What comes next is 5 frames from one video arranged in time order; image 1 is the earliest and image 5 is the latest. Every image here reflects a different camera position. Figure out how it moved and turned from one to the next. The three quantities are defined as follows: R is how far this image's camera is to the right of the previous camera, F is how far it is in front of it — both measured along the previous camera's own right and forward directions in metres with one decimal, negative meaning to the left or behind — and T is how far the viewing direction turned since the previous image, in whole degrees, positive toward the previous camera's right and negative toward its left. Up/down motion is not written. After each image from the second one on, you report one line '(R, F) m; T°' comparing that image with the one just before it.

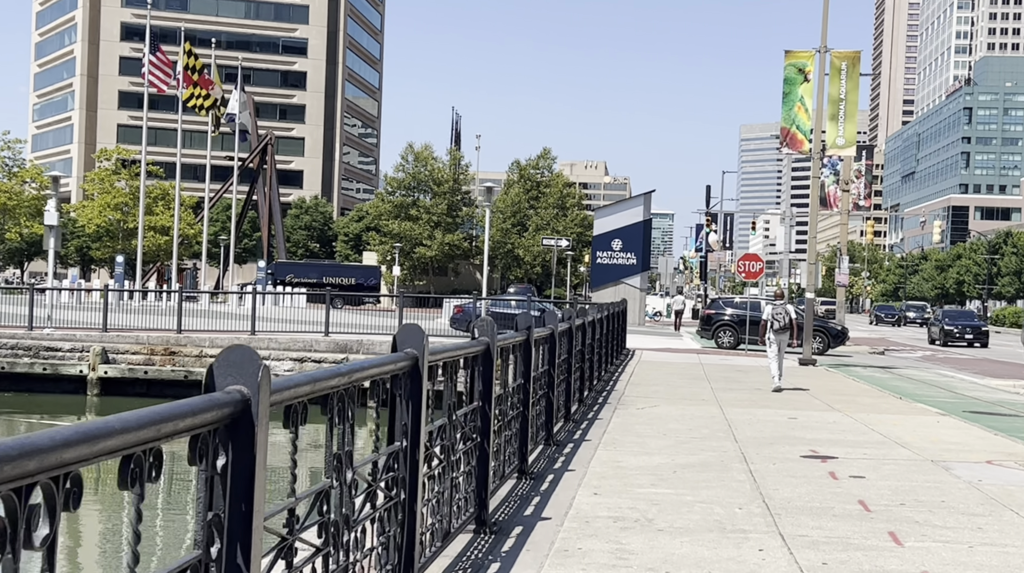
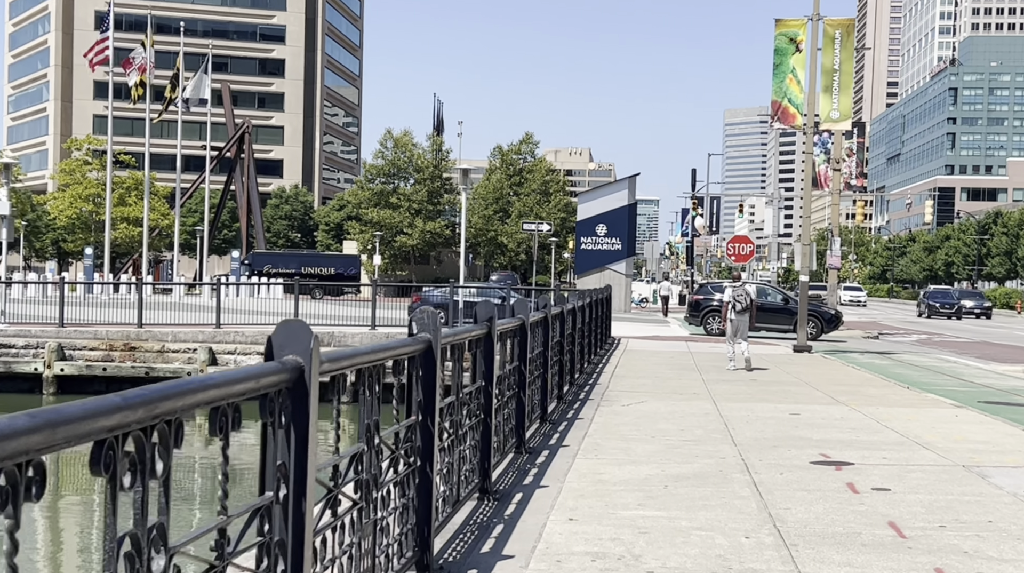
(+0.2, +1.5) m; +1°
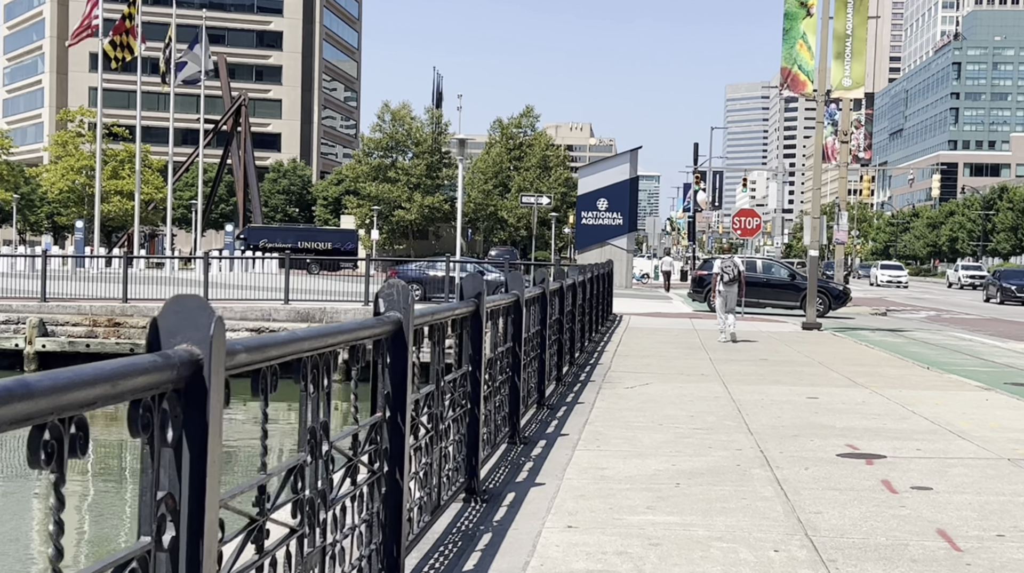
(+0.1, +0.9) m; 0°
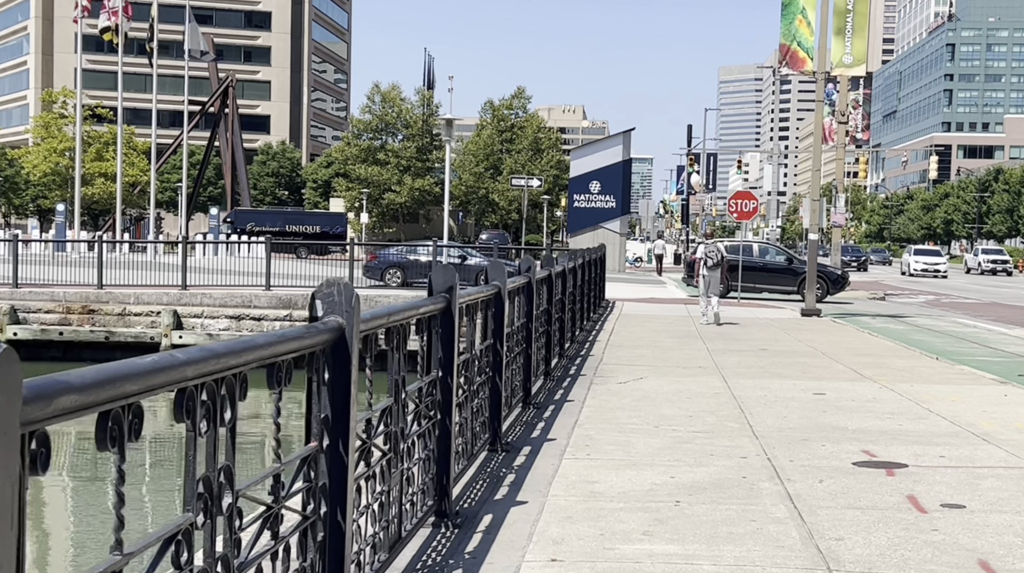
(+0.1, +0.8) m; 0°
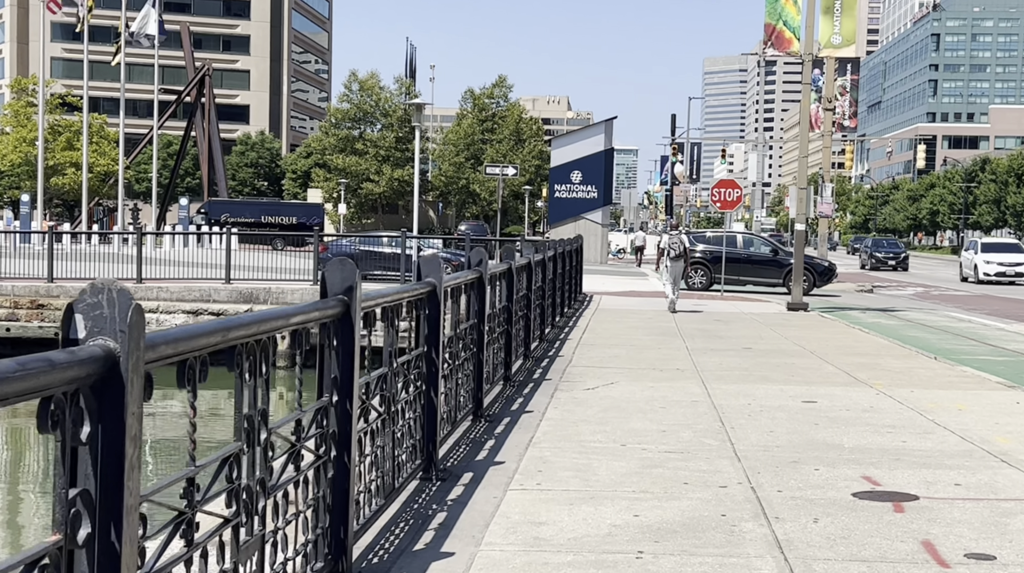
(+0.3, +1.2) m; +1°
